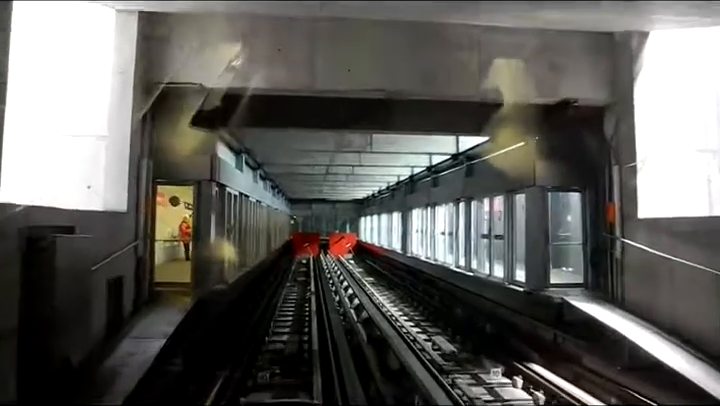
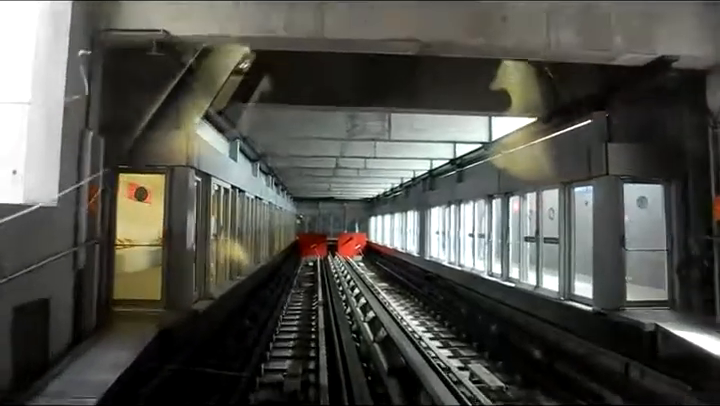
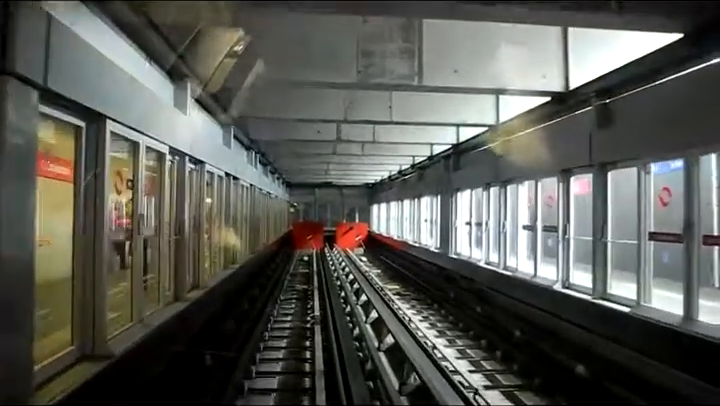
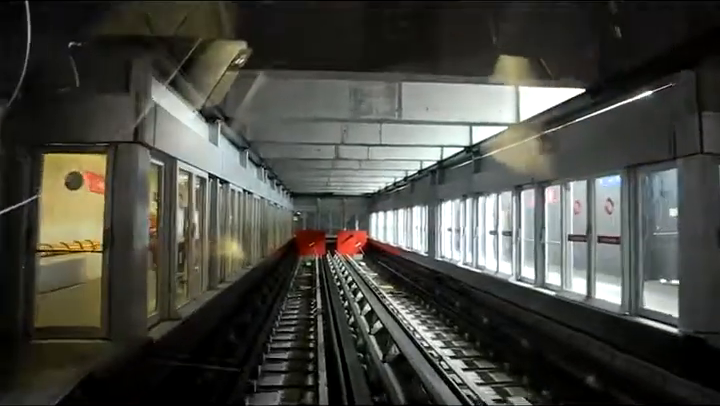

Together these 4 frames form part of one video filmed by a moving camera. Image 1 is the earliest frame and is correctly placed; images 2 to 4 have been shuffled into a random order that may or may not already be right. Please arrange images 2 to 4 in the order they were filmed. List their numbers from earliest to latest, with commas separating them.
2, 4, 3
